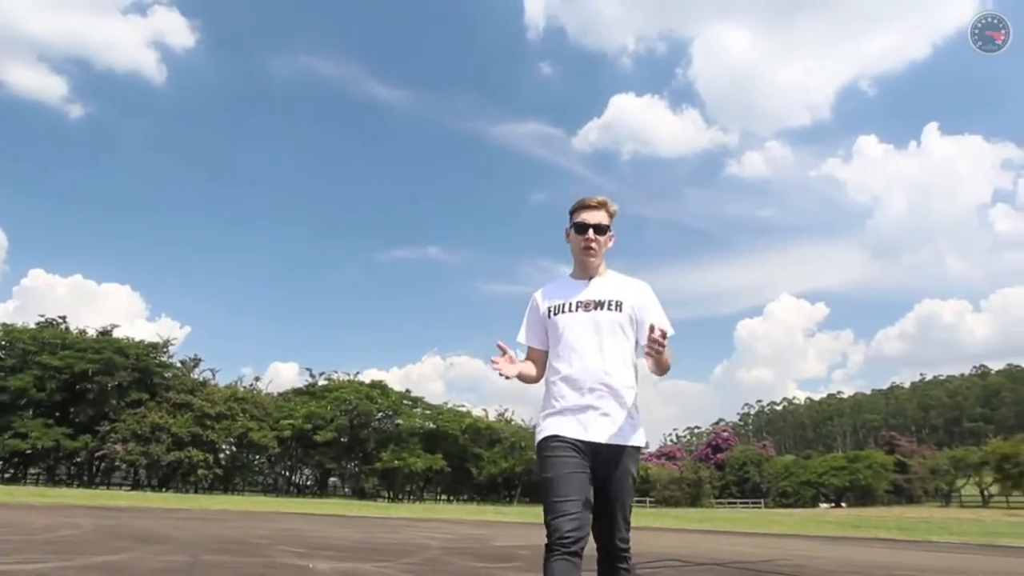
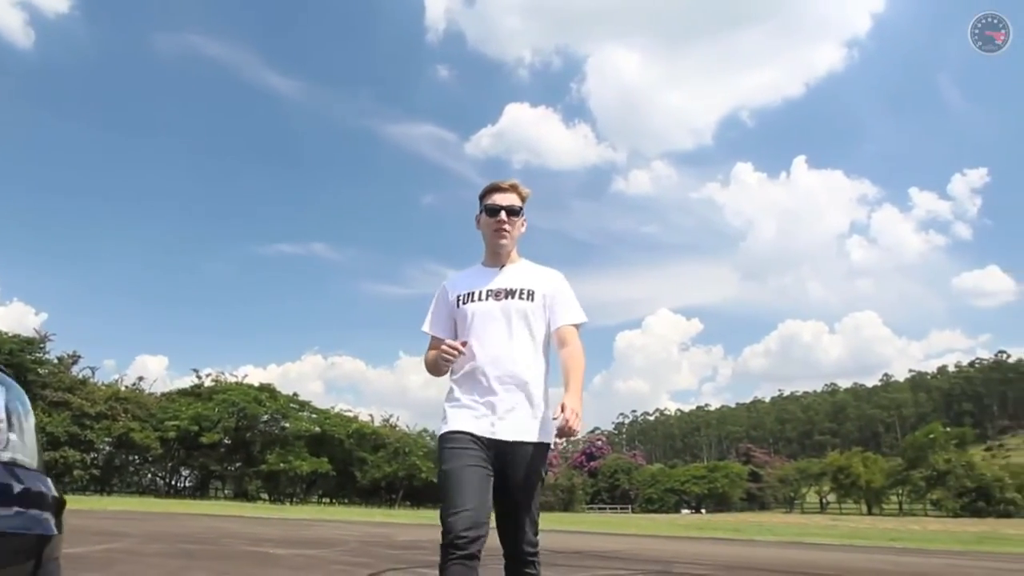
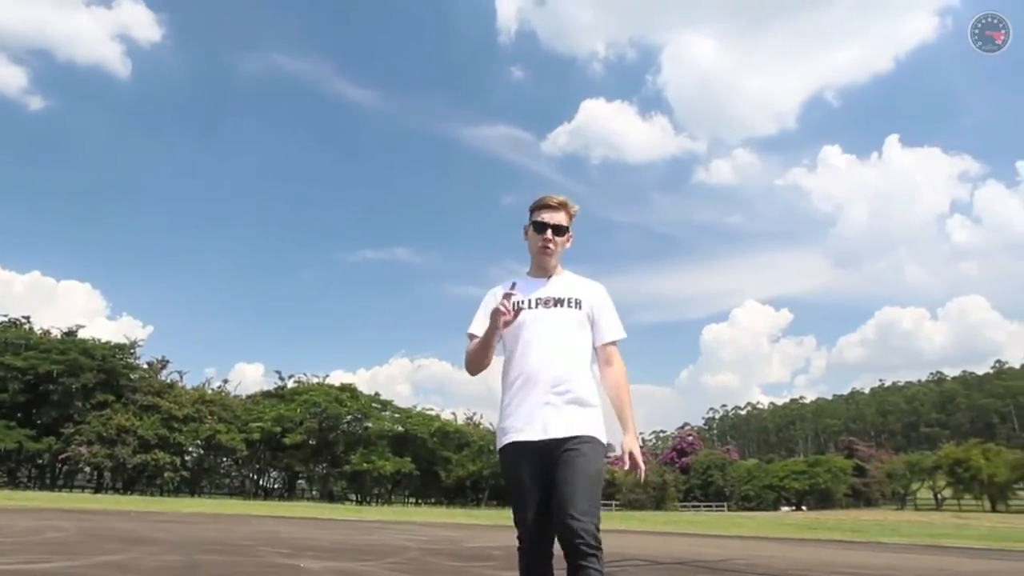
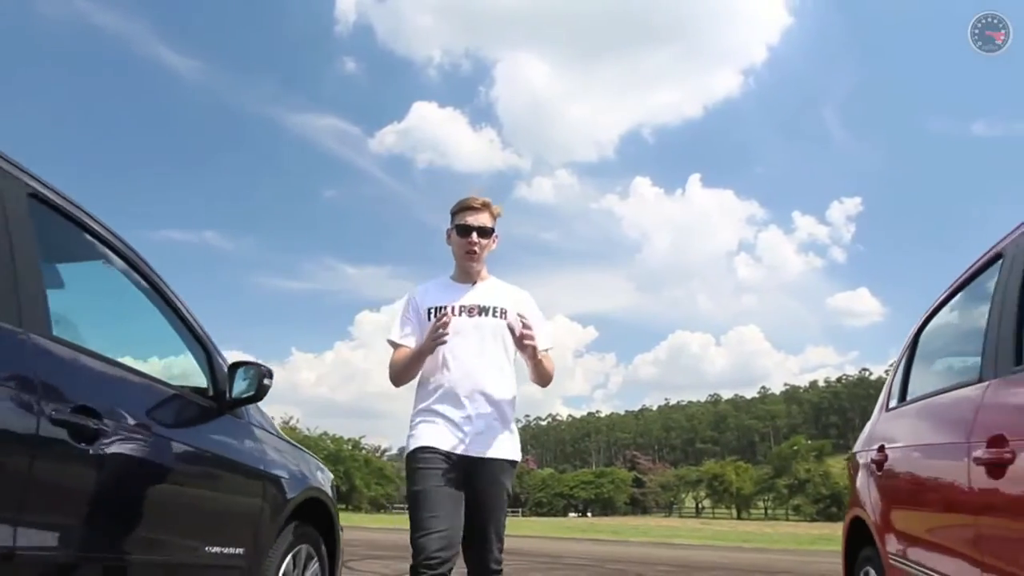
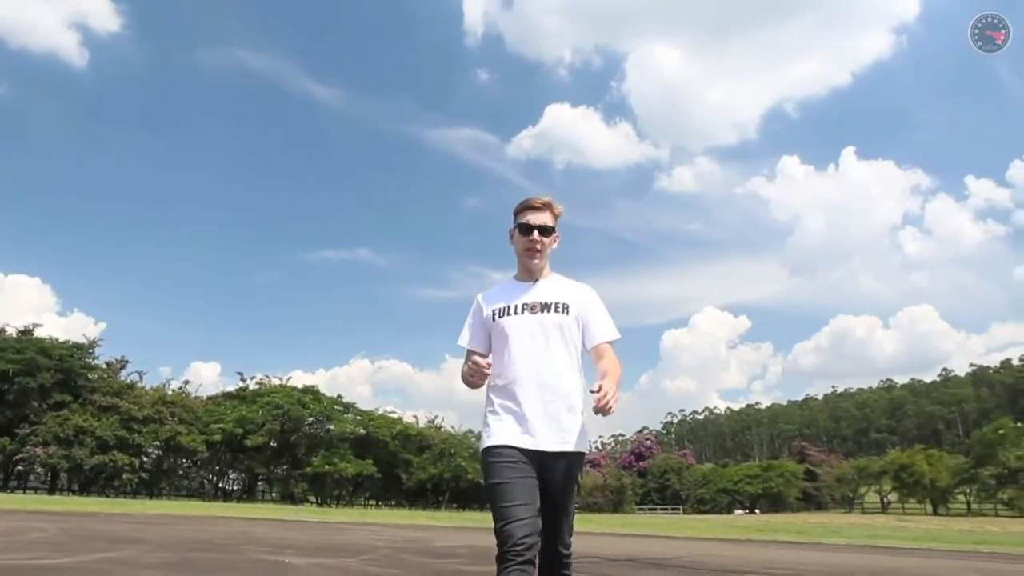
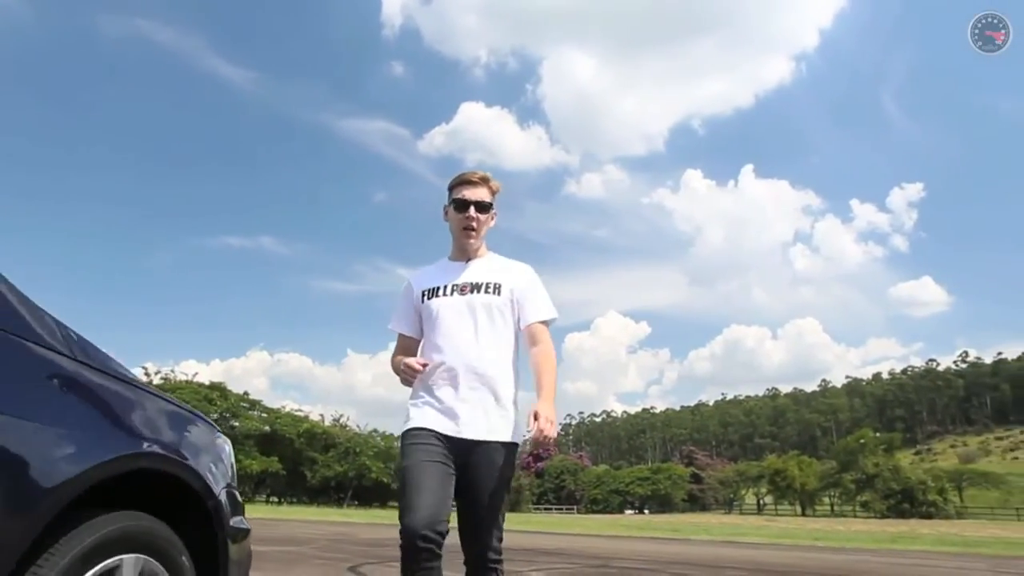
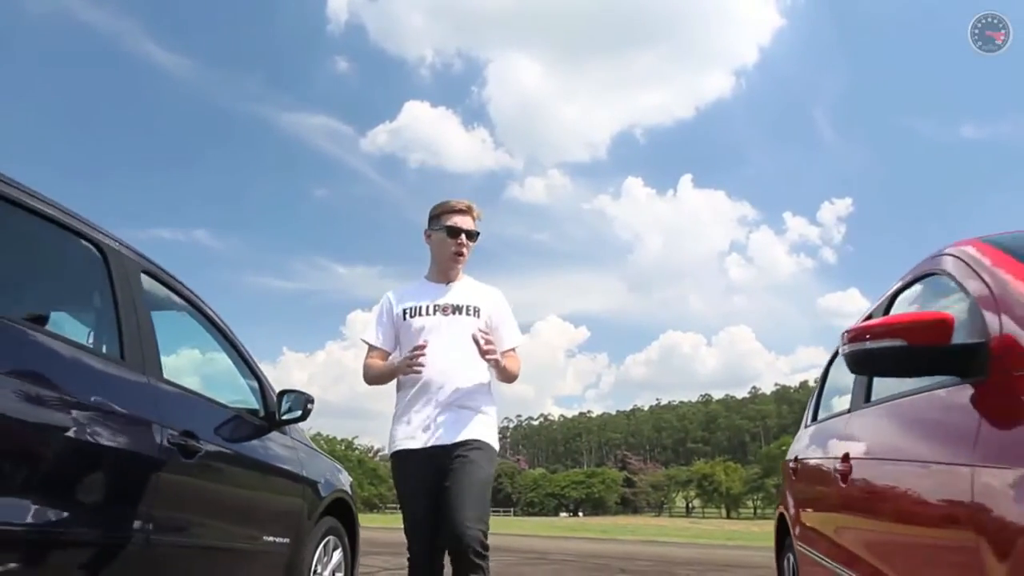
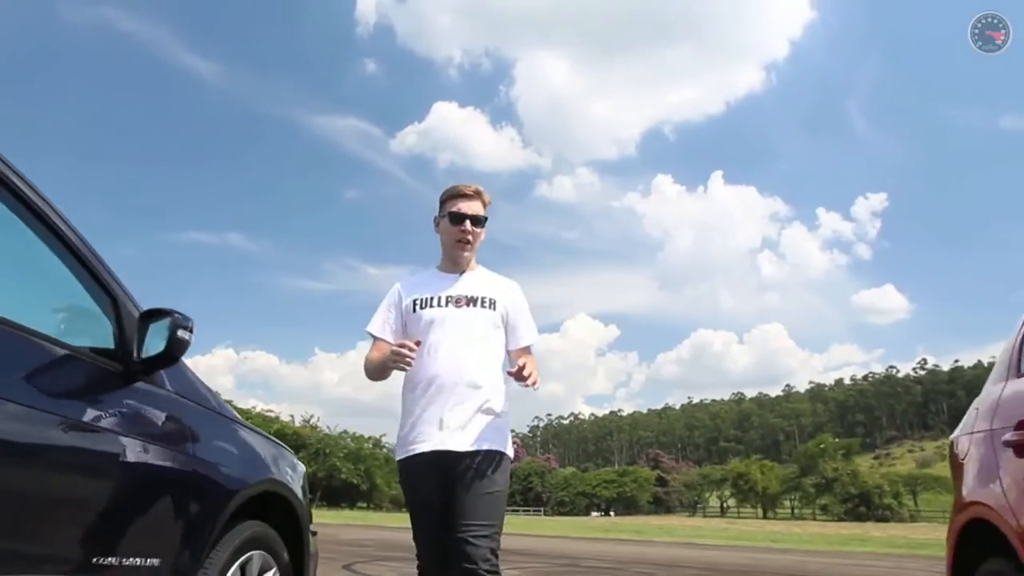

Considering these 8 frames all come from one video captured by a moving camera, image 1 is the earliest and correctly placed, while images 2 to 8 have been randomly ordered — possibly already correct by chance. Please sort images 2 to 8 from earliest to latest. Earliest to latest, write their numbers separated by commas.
3, 5, 2, 6, 8, 4, 7
